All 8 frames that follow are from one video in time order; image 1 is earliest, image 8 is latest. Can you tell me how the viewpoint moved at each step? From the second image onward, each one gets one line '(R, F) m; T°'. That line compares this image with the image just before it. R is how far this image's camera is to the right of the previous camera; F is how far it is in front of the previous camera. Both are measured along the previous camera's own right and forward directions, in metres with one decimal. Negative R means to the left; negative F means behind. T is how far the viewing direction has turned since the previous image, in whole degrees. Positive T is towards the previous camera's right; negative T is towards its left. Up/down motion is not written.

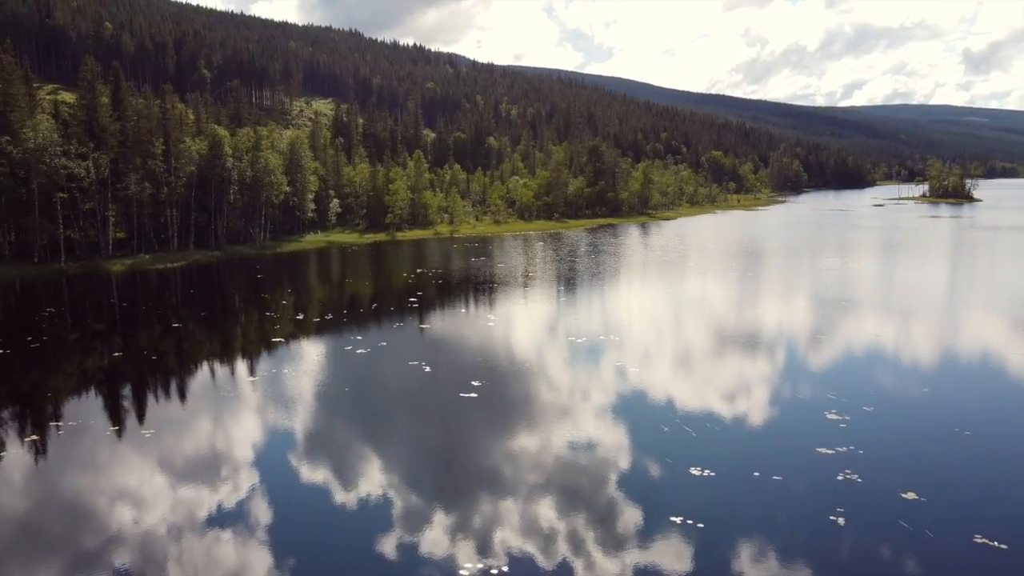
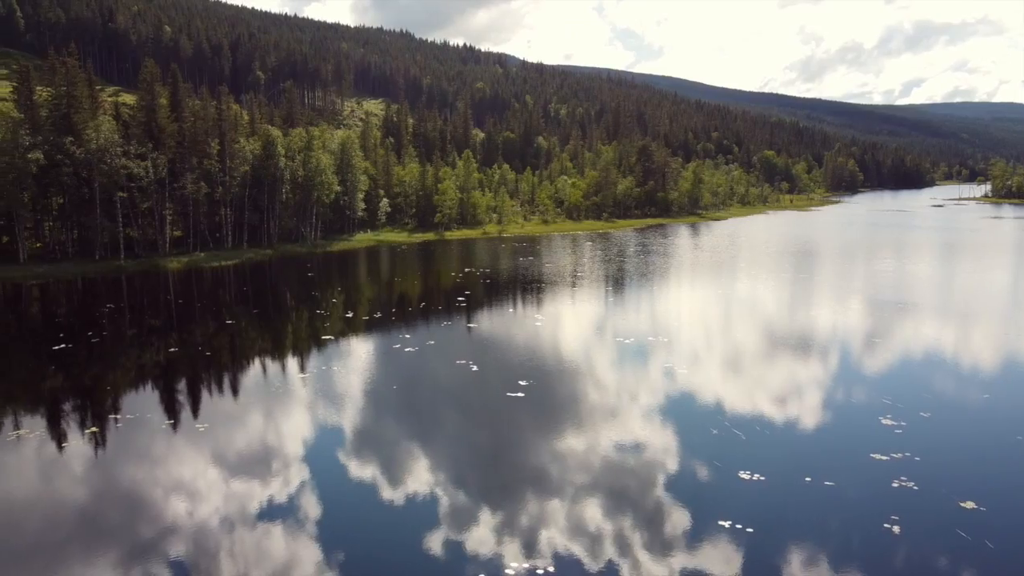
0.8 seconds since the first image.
(-0.8, 0.0) m; -2°
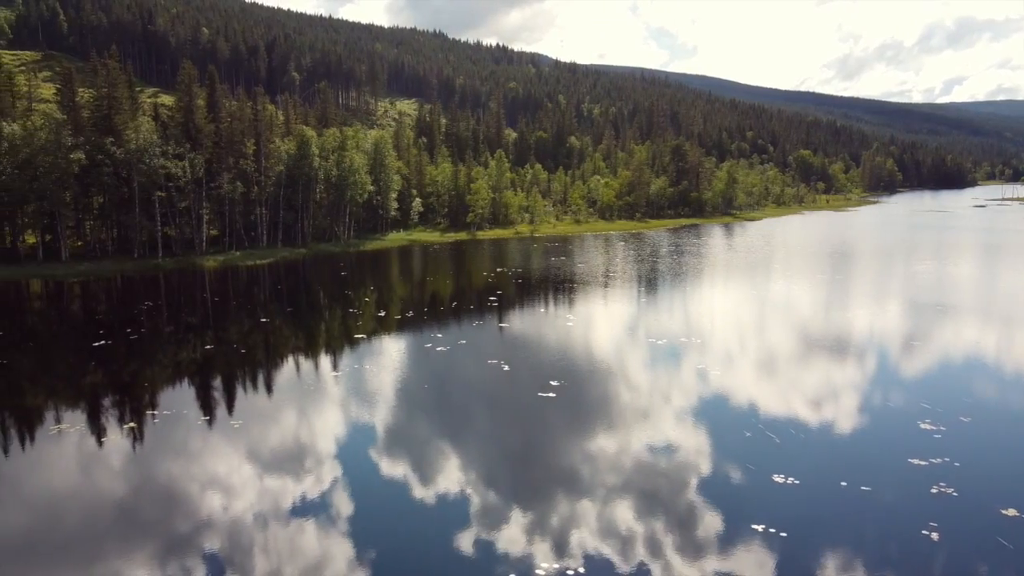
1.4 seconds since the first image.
(-0.5, 0.0) m; -2°
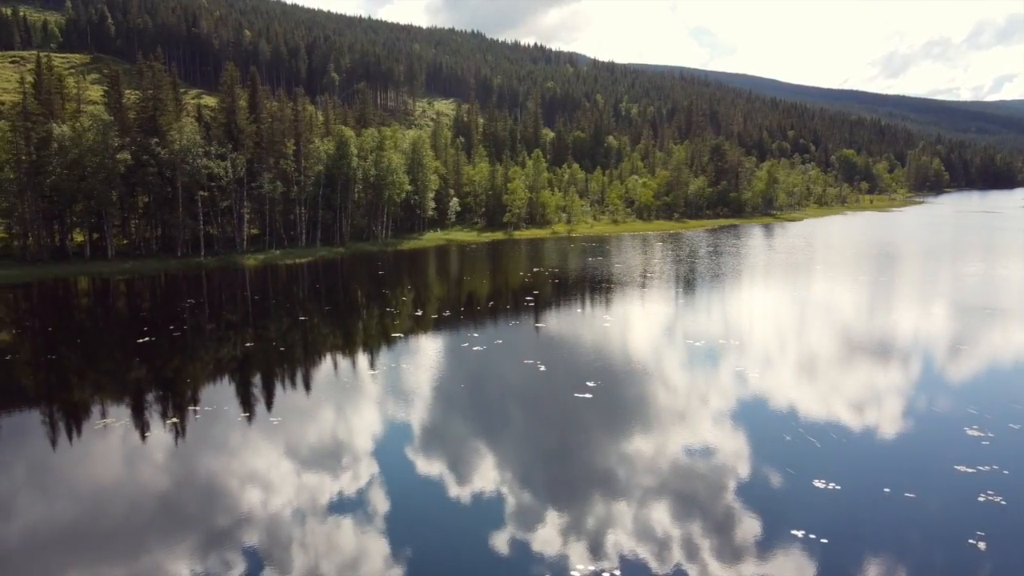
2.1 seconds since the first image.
(-0.6, 0.0) m; -2°
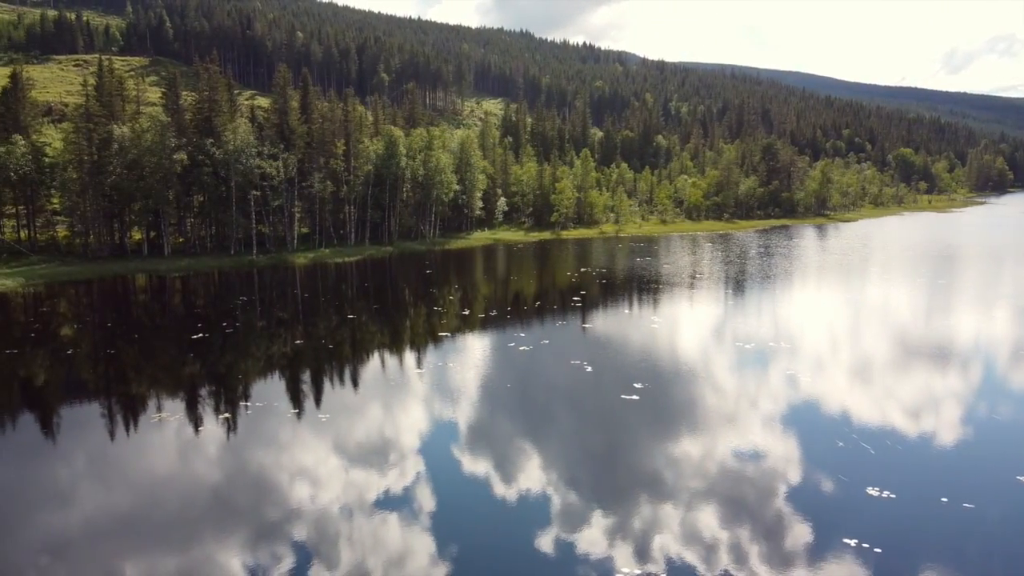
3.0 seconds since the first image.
(-0.7, 0.0) m; -3°
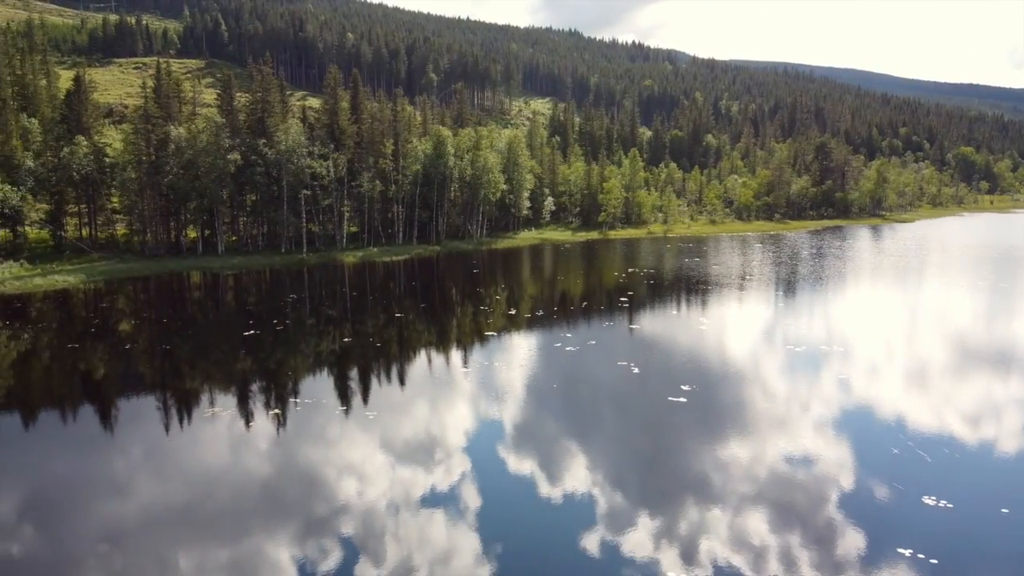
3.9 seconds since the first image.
(-0.7, 0.0) m; -3°
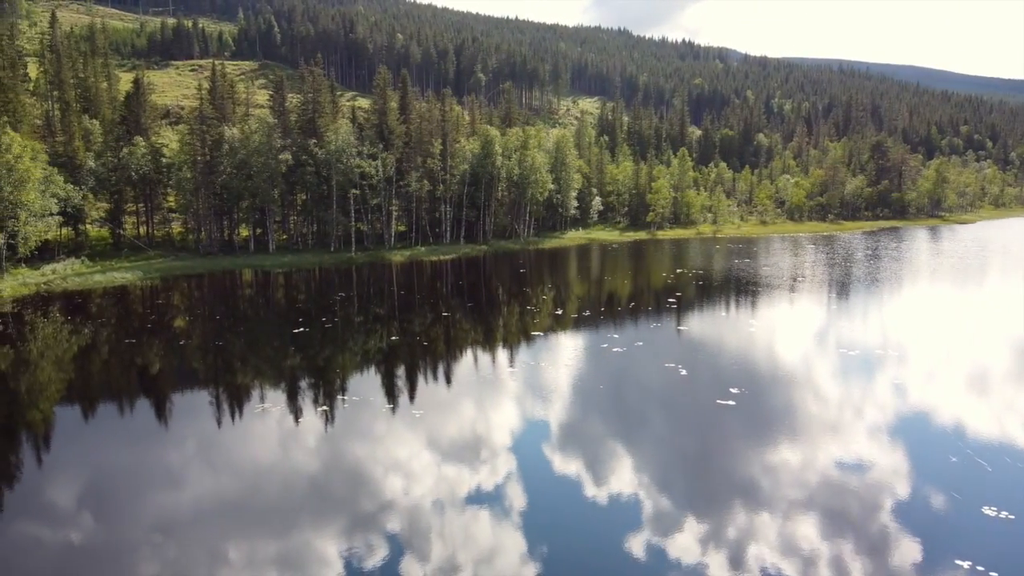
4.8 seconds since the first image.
(-0.8, 0.0) m; -3°
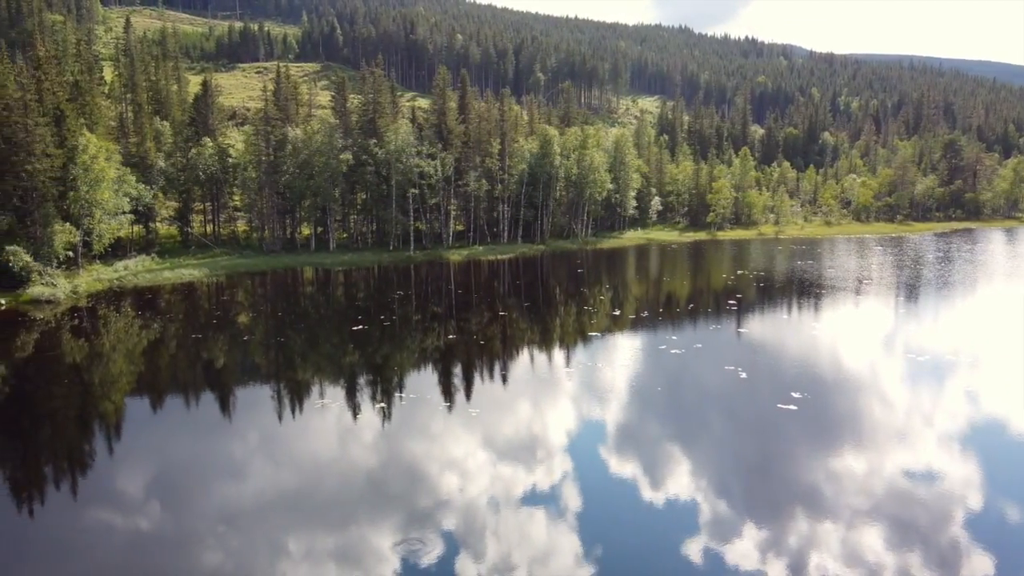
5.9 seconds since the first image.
(-0.9, -0.1) m; -3°
